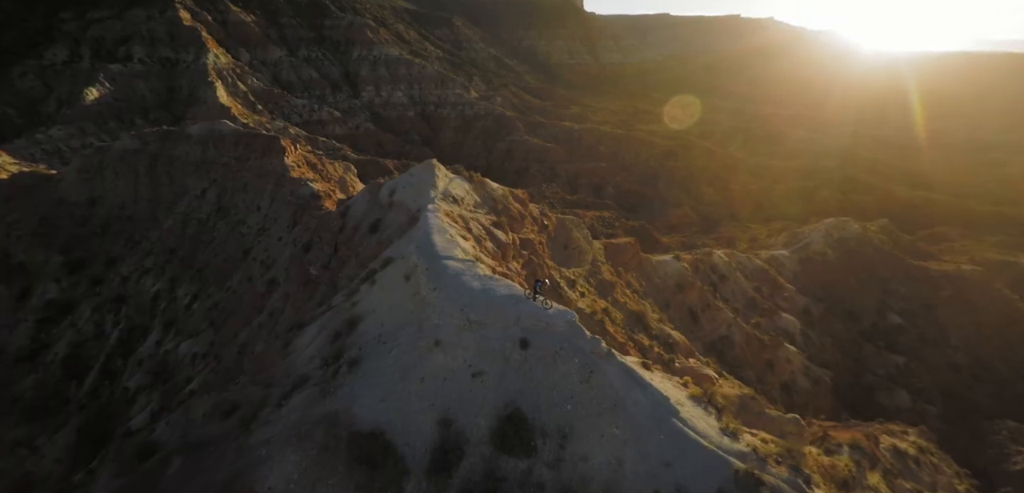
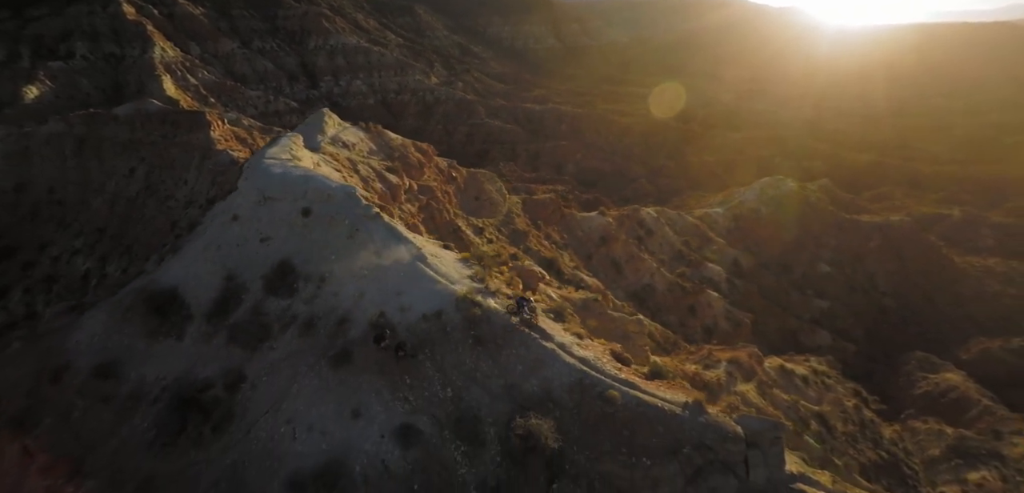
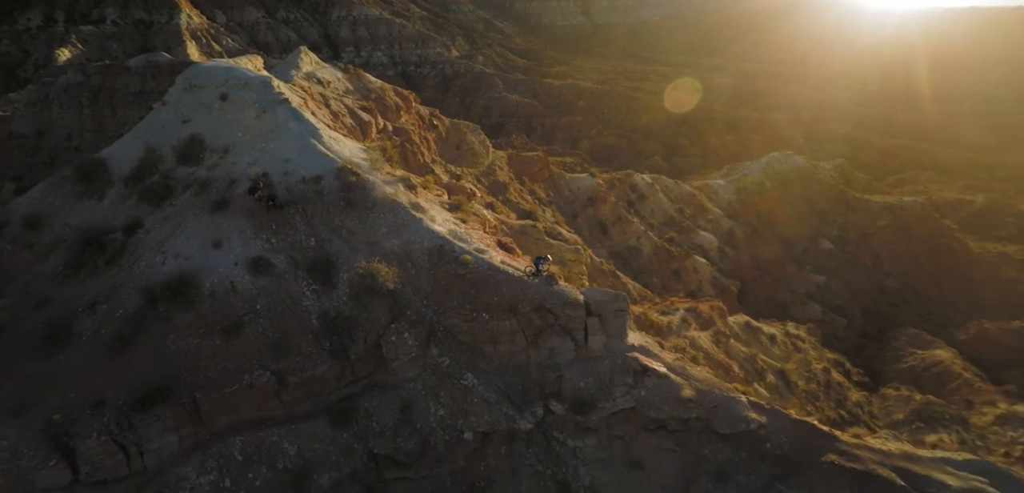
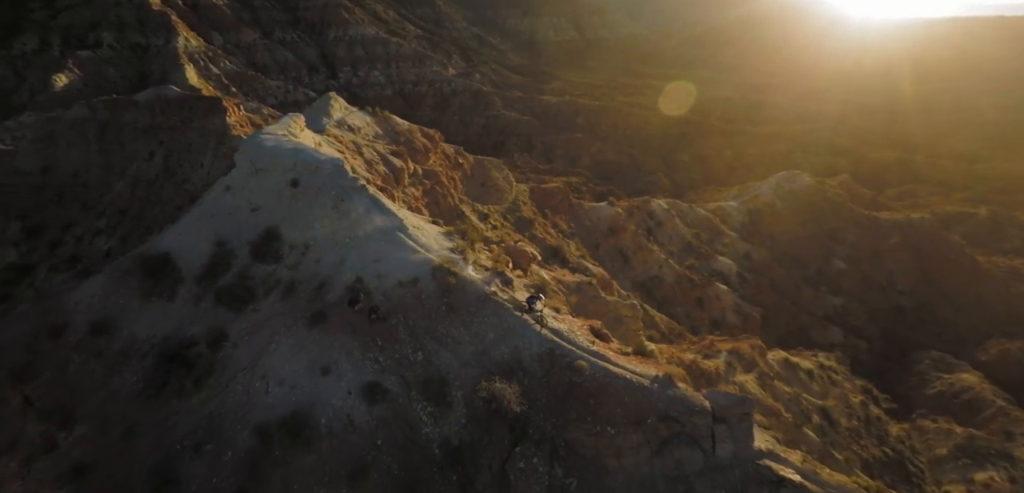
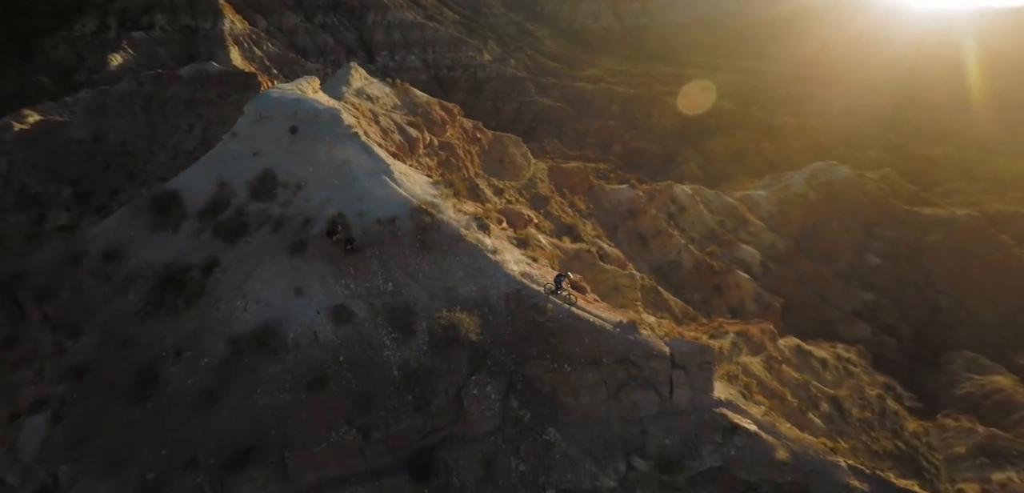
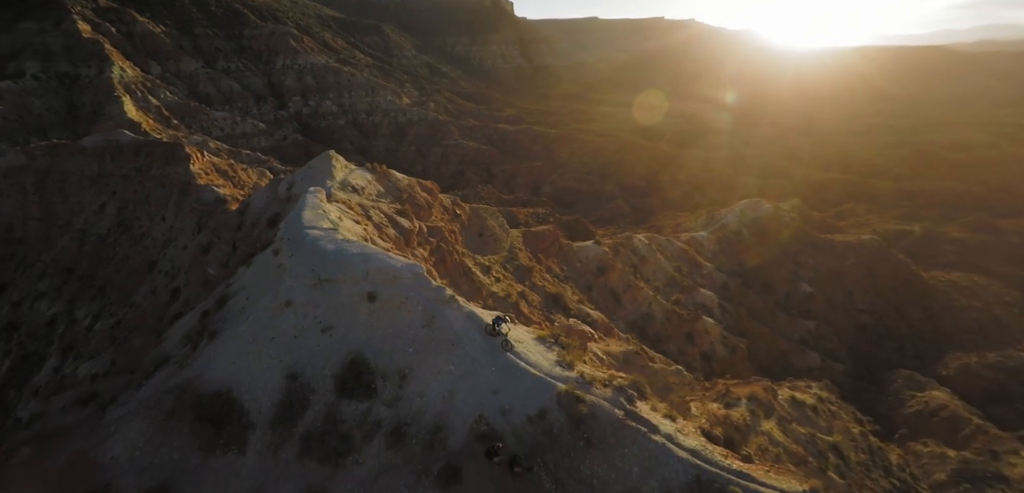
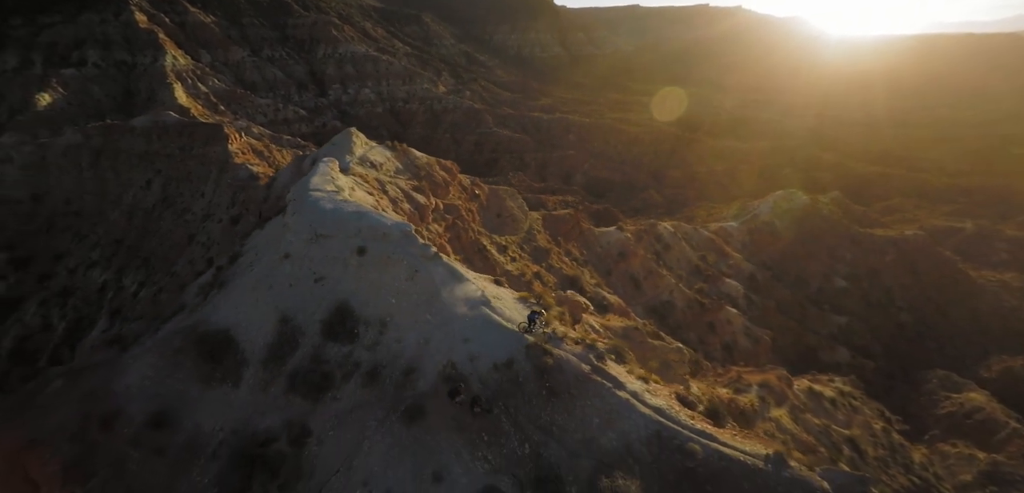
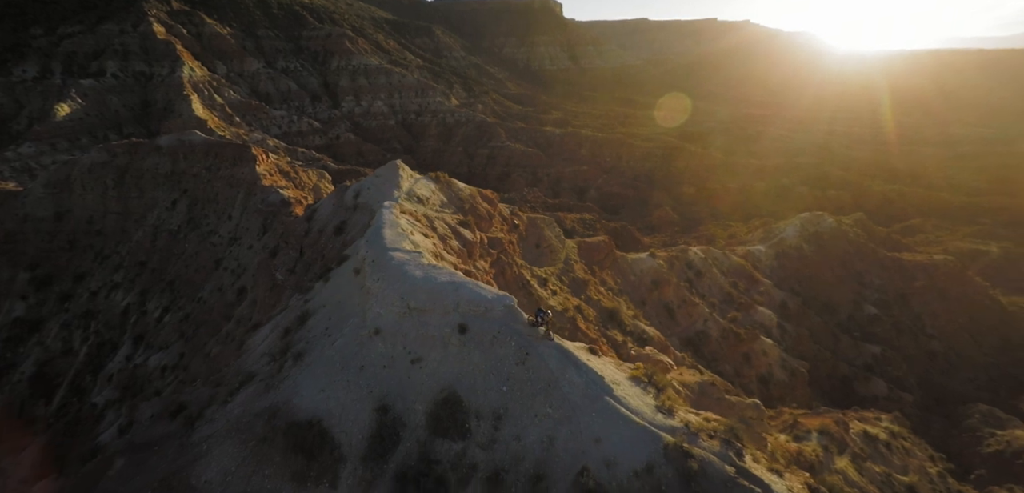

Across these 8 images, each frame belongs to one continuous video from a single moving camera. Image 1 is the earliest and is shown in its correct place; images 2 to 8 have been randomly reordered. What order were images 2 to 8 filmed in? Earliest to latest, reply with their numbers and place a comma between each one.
8, 6, 7, 2, 4, 5, 3
